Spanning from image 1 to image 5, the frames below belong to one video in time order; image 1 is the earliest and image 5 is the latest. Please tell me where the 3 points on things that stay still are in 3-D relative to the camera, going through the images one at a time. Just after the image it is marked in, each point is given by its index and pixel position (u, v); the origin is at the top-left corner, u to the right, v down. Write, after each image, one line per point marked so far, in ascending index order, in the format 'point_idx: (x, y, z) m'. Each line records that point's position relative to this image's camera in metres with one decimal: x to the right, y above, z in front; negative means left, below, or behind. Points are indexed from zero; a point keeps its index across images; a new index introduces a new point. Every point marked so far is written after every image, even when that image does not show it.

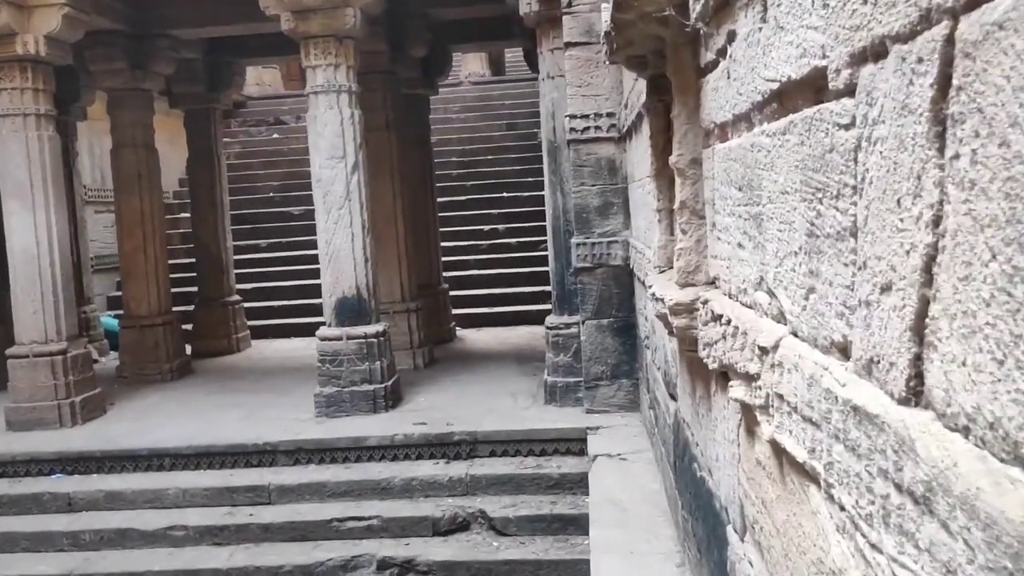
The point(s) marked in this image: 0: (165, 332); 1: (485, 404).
0: (-2.6, -0.3, +7.0) m
1: (-0.1, -0.7, +5.4) m
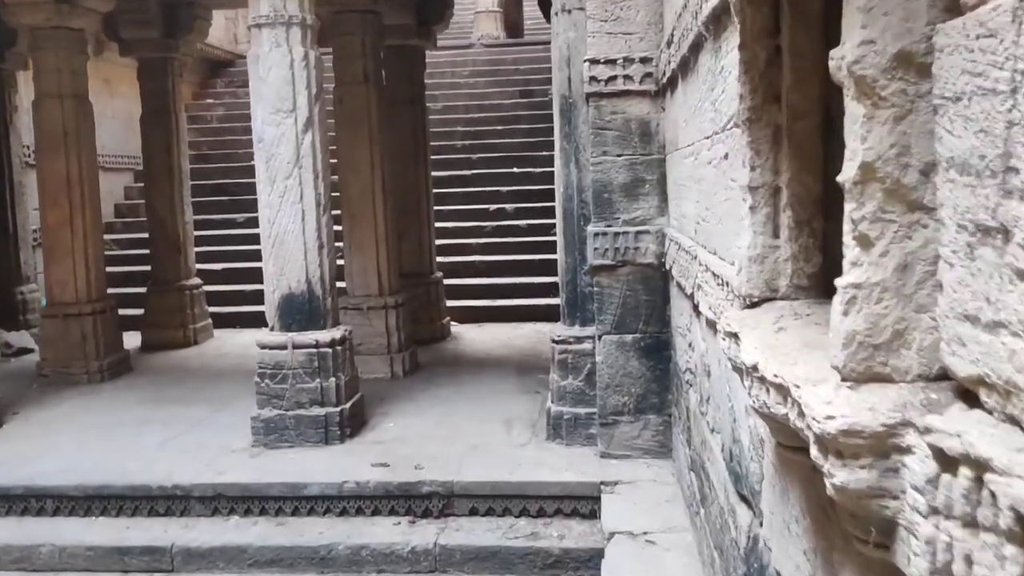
0: (-2.6, -0.2, +5.8) m
1: (-0.2, -0.7, +4.2) m
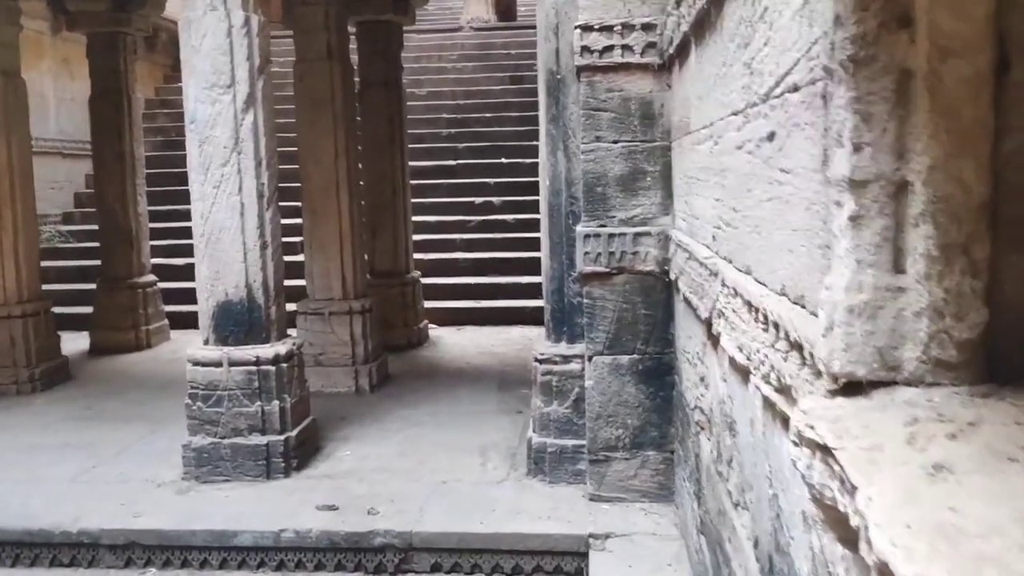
0: (-2.7, -0.2, +5.2) m
1: (-0.3, -0.7, +3.6) m
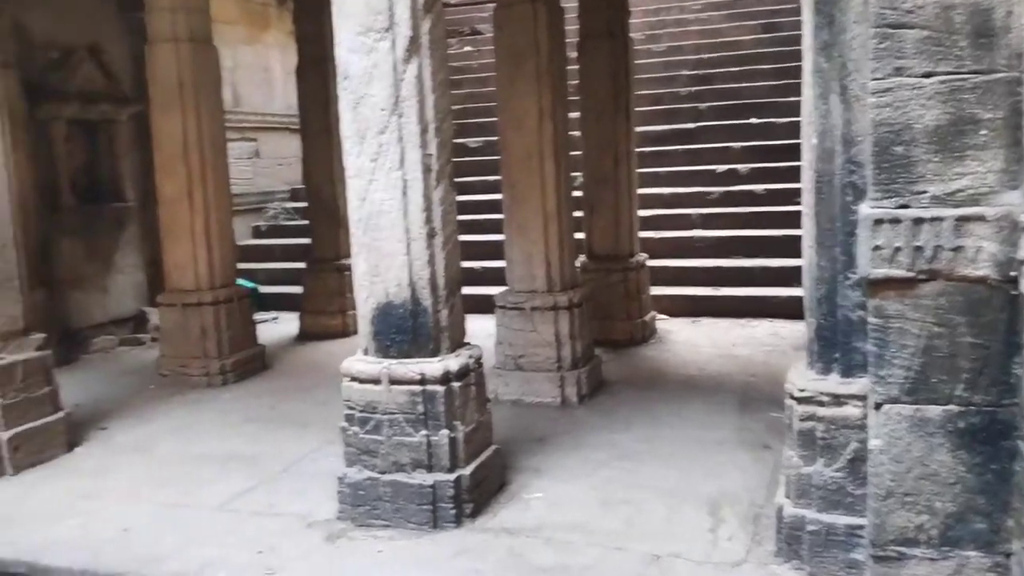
0: (-1.5, -0.1, +4.8) m
1: (+0.4, -0.7, +2.7) m
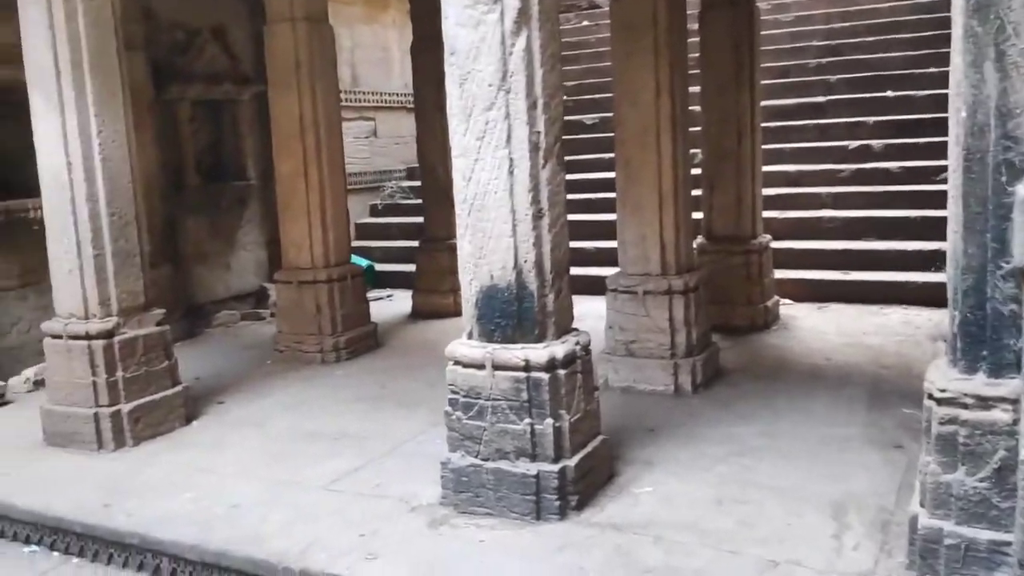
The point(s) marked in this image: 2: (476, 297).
0: (-0.9, 0.0, +4.9) m
1: (+0.7, -0.7, +2.5) m
2: (-0.1, 0.0, +2.8) m
